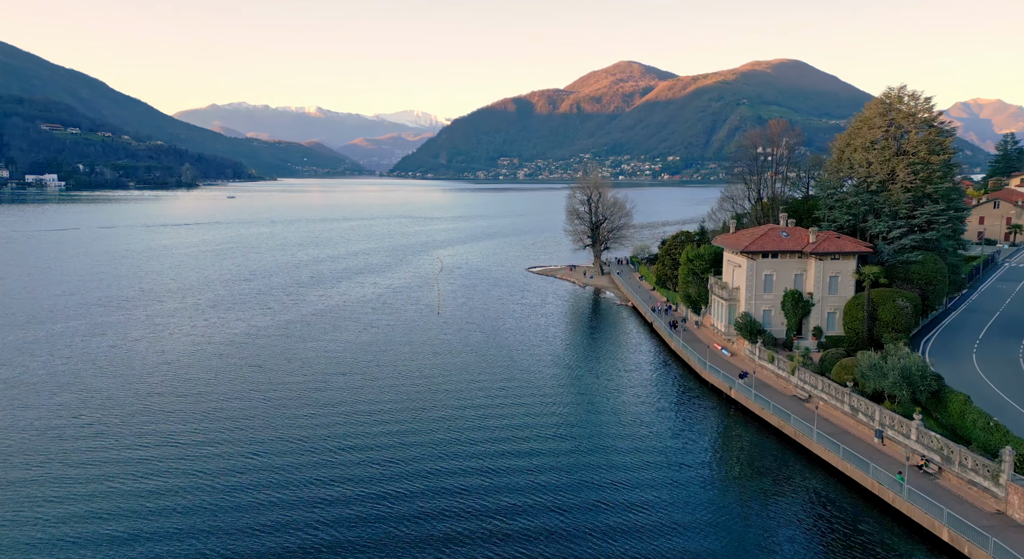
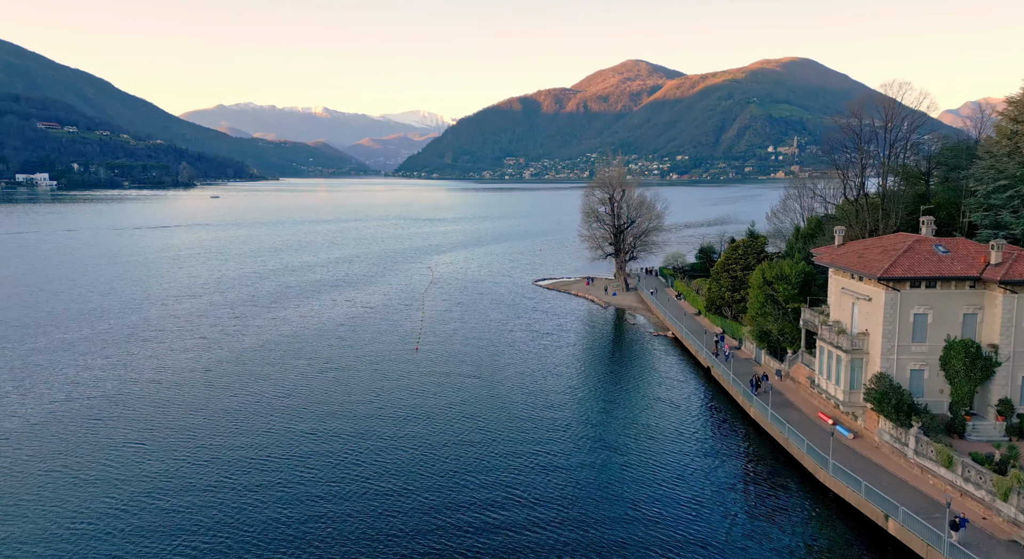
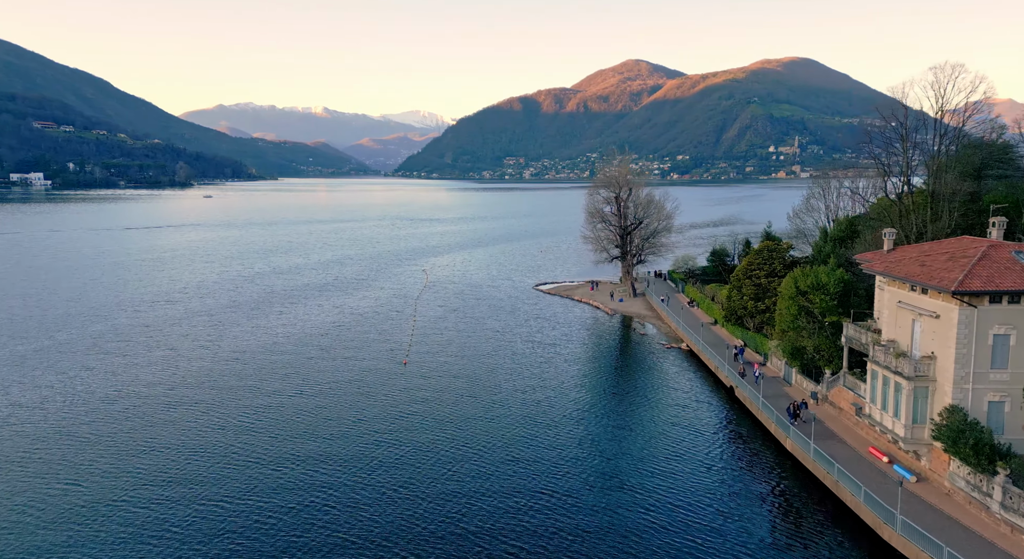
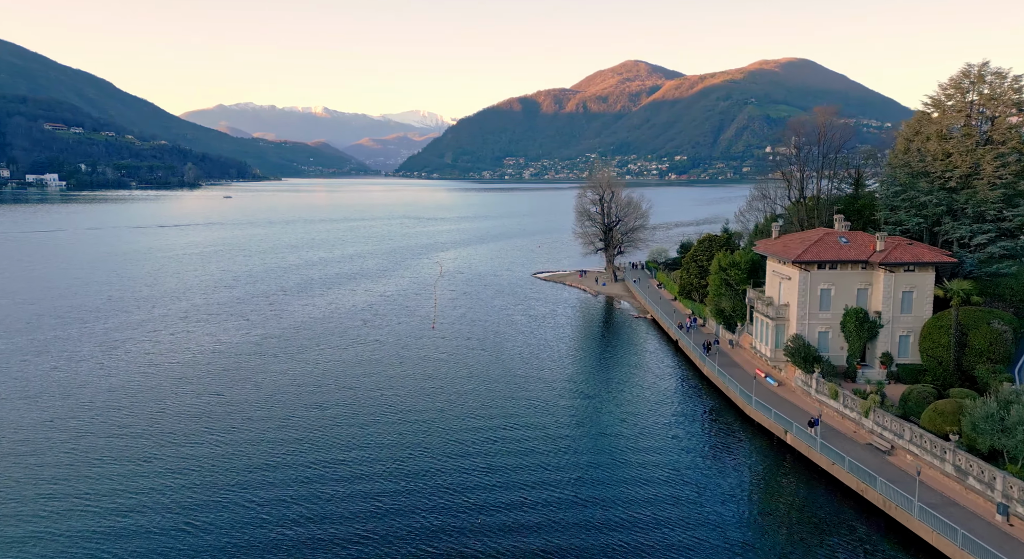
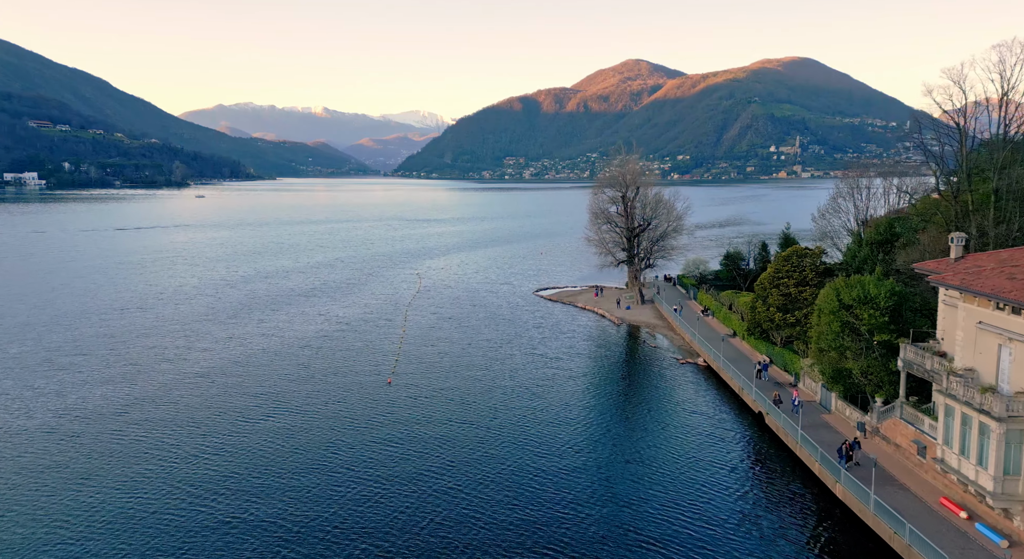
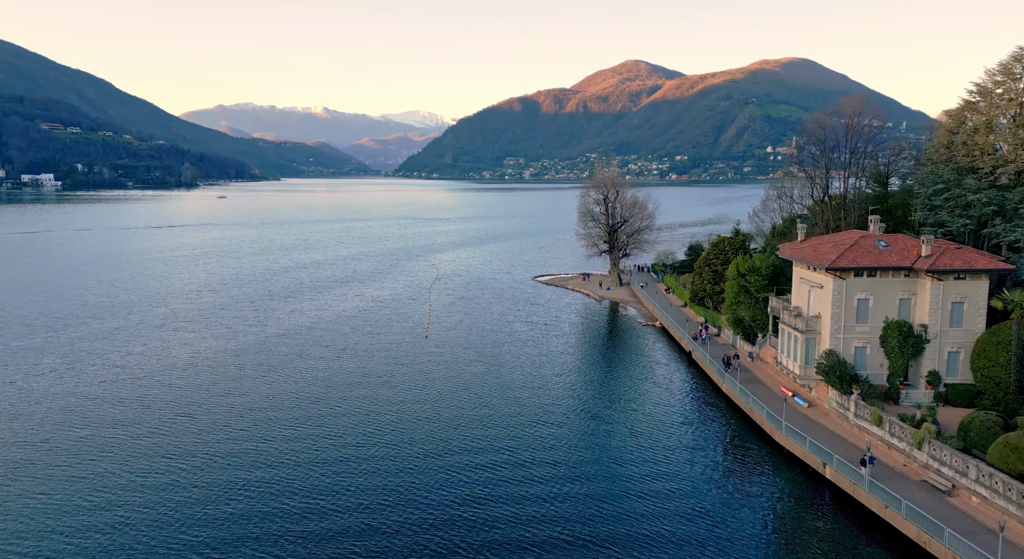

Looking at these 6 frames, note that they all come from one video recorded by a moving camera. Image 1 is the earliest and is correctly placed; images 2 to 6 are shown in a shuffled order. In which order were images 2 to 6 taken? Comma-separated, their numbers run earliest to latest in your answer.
4, 6, 2, 3, 5
